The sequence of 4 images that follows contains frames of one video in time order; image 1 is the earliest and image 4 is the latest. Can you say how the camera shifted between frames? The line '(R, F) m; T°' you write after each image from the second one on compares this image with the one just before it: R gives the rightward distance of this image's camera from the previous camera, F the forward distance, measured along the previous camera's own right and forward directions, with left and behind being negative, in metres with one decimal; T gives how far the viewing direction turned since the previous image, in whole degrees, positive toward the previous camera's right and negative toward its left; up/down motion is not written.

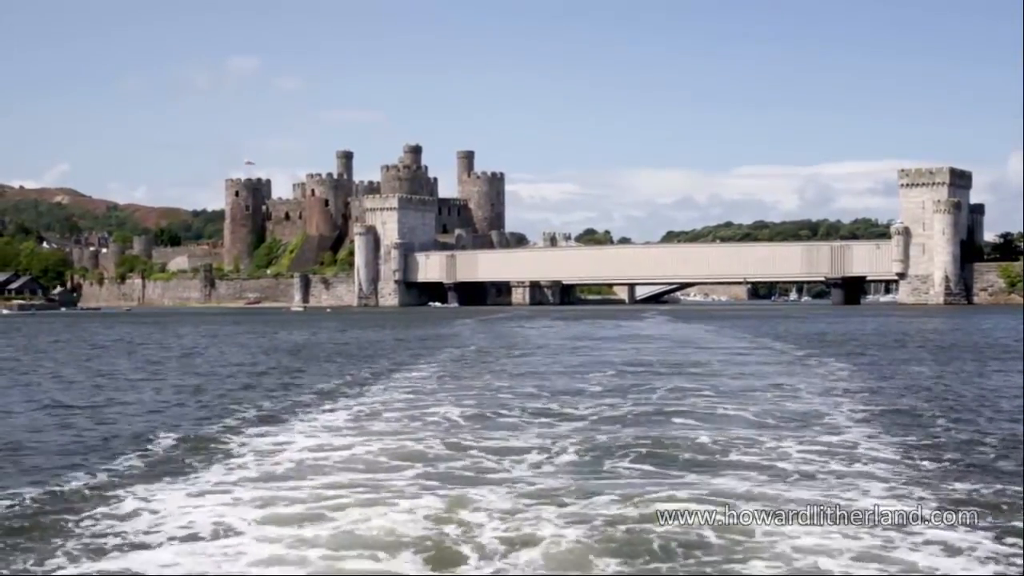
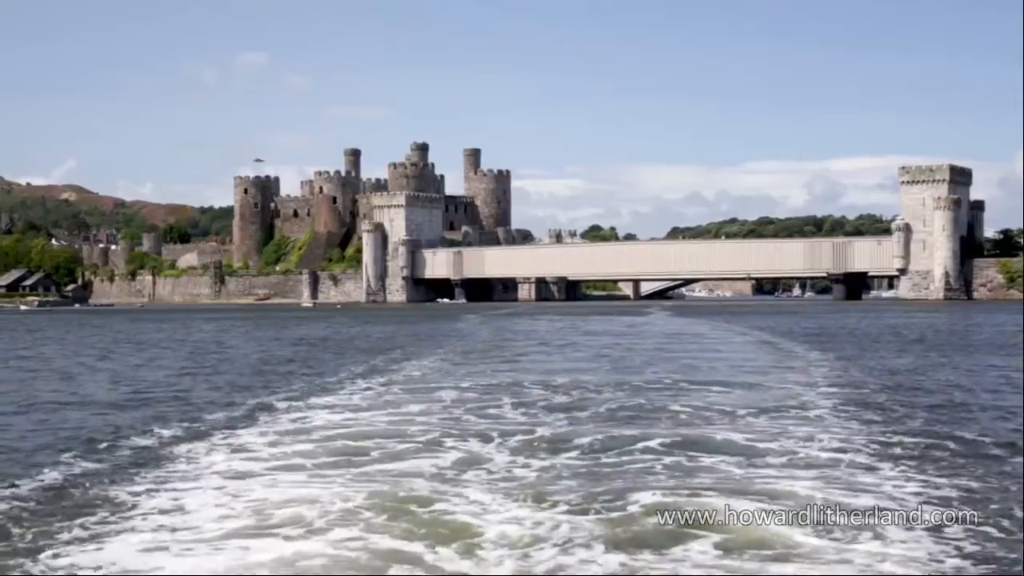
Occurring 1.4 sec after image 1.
(+0.1, -1.0) m; 0°
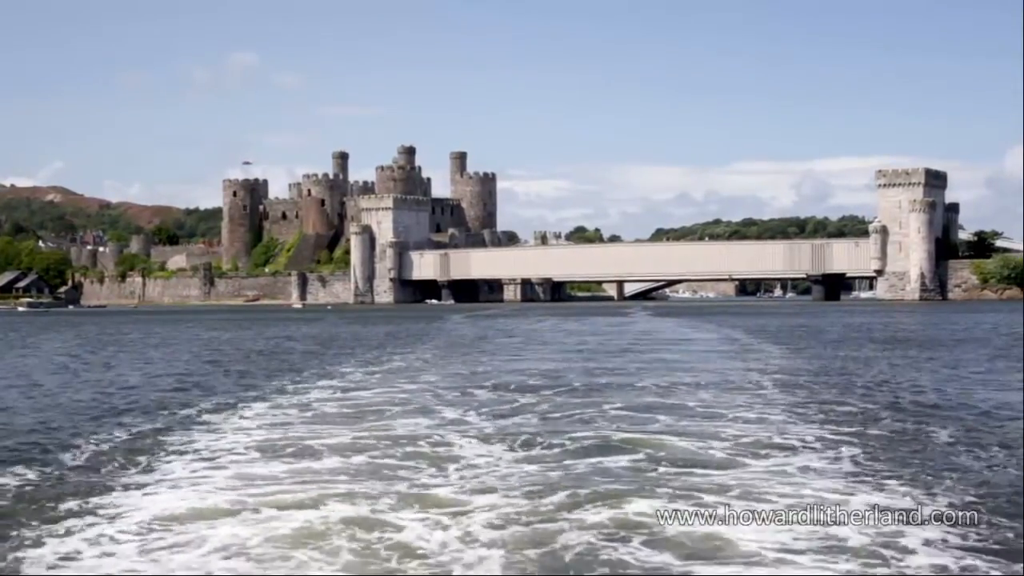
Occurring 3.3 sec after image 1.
(+0.1, -1.4) m; +1°
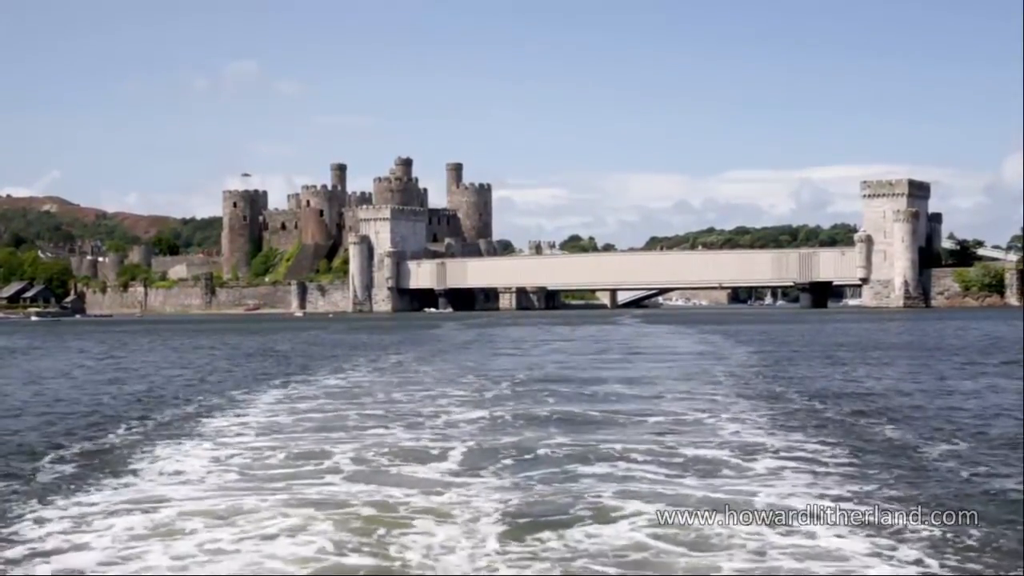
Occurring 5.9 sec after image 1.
(+0.1, -1.9) m; 0°
